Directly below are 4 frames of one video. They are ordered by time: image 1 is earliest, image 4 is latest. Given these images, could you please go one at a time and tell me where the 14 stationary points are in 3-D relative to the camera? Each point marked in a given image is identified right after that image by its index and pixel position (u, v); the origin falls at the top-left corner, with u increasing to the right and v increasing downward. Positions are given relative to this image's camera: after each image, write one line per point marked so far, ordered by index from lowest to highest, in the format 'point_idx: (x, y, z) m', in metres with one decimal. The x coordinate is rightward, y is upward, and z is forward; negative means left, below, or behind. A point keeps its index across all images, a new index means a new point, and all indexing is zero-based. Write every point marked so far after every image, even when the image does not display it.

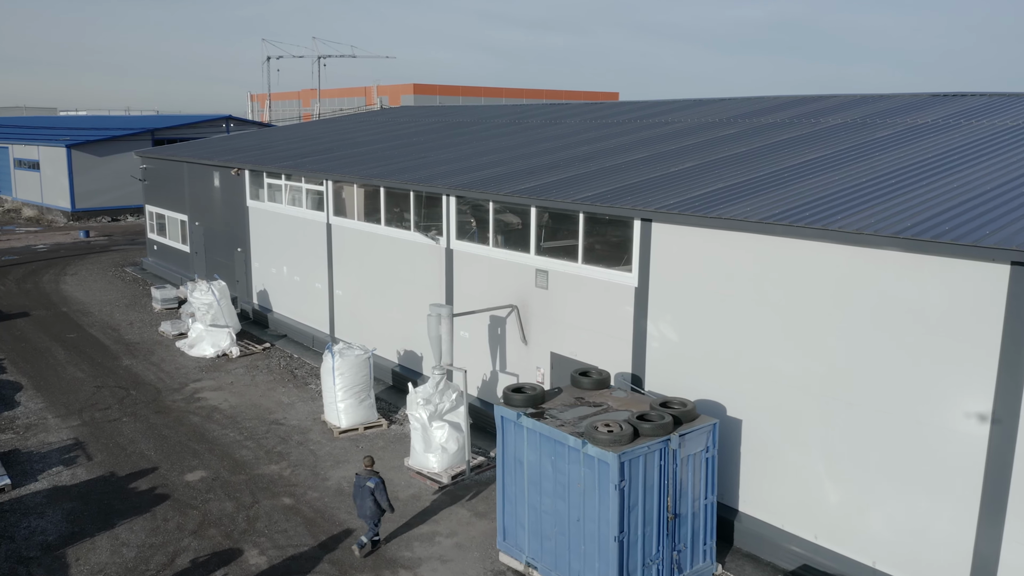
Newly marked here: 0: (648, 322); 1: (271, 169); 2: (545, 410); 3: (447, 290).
0: (+1.5, -0.4, +9.3) m
1: (-4.7, +2.3, +16.4) m
2: (+0.3, -1.1, +8.0) m
3: (-1.0, 0.0, +12.4) m
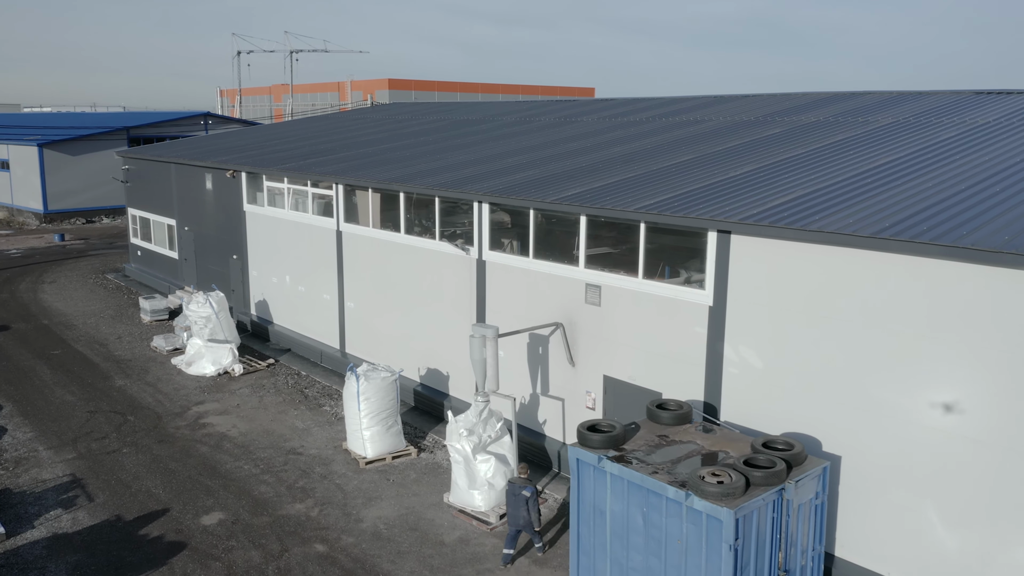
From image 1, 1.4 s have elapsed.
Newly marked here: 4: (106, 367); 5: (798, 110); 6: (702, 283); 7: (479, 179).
0: (+2.1, -0.6, +8.4) m
1: (-4.3, +2.1, +15.2) m
2: (+1.0, -1.4, +7.0) m
3: (-0.5, -0.2, +11.4) m
4: (-7.0, -1.4, +14.7) m
5: (+4.9, +3.0, +14.6) m
6: (+1.9, +0.1, +8.6) m
7: (-0.5, +1.5, +12.0) m
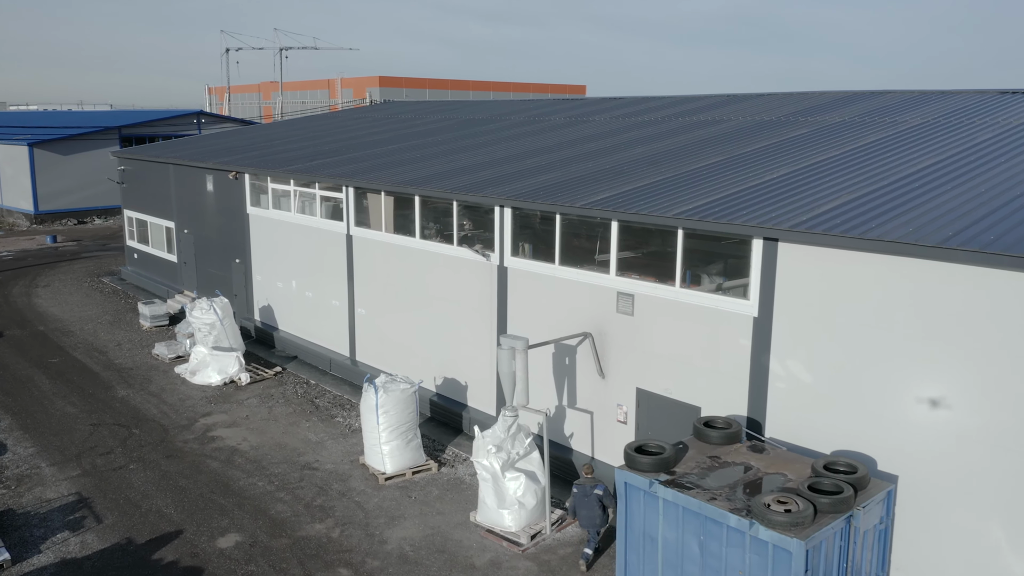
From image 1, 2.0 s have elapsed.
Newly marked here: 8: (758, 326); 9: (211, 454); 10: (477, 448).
0: (+2.4, -0.7, +8.0) m
1: (-4.1, +2.0, +14.8) m
2: (+1.3, -1.5, +6.7) m
3: (-0.2, -0.3, +11.0) m
4: (-6.8, -1.5, +14.2) m
5: (+5.2, +3.0, +14.3) m
6: (+2.3, 0.0, +8.2) m
7: (-0.2, +1.4, +11.5) m
8: (+2.3, -0.4, +8.1) m
9: (-3.9, -2.1, +11.0) m
10: (-0.4, -1.7, +9.0) m
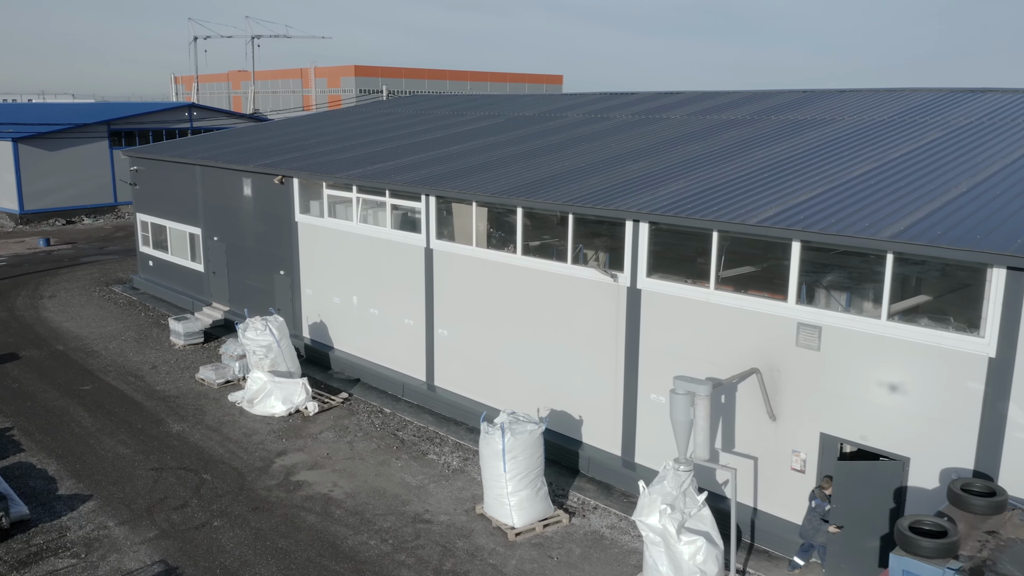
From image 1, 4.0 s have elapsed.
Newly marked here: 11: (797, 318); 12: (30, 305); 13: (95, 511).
0: (+4.1, -1.0, +6.9) m
1: (-2.7, +1.7, +13.4) m
2: (+3.0, -1.8, +5.5) m
3: (+1.3, -0.6, +9.7) m
4: (-5.4, -1.8, +12.7) m
5: (+6.5, +2.8, +13.2) m
6: (+3.9, -0.3, +7.1) m
7: (+1.3, +1.2, +10.3) m
8: (+4.0, -0.7, +7.0) m
9: (-2.4, -2.5, +9.7) m
10: (+1.2, -2.0, +7.8) m
11: (+2.7, -0.3, +8.2) m
12: (-10.8, -0.4, +19.1) m
13: (-4.7, -2.5, +9.5) m
